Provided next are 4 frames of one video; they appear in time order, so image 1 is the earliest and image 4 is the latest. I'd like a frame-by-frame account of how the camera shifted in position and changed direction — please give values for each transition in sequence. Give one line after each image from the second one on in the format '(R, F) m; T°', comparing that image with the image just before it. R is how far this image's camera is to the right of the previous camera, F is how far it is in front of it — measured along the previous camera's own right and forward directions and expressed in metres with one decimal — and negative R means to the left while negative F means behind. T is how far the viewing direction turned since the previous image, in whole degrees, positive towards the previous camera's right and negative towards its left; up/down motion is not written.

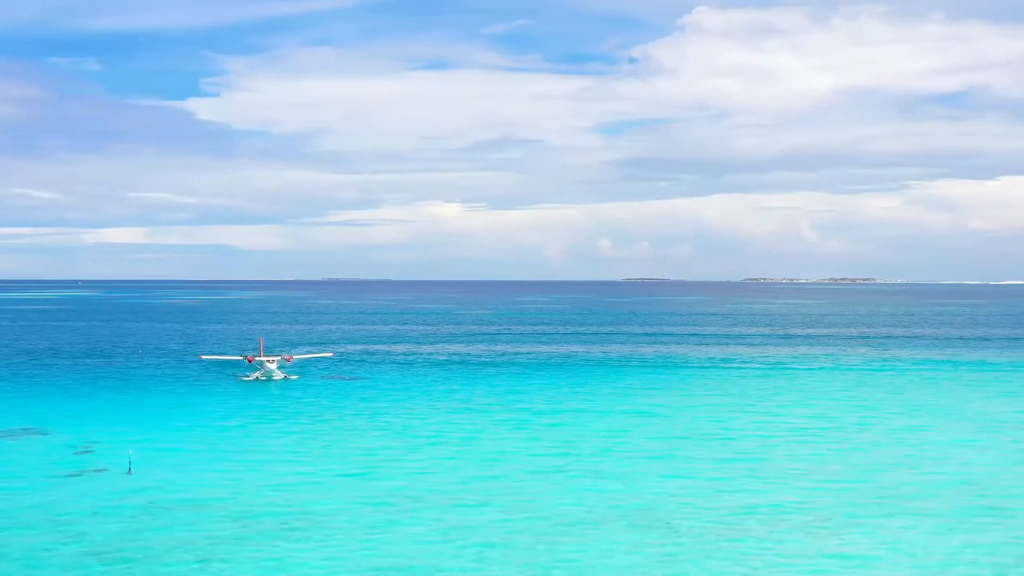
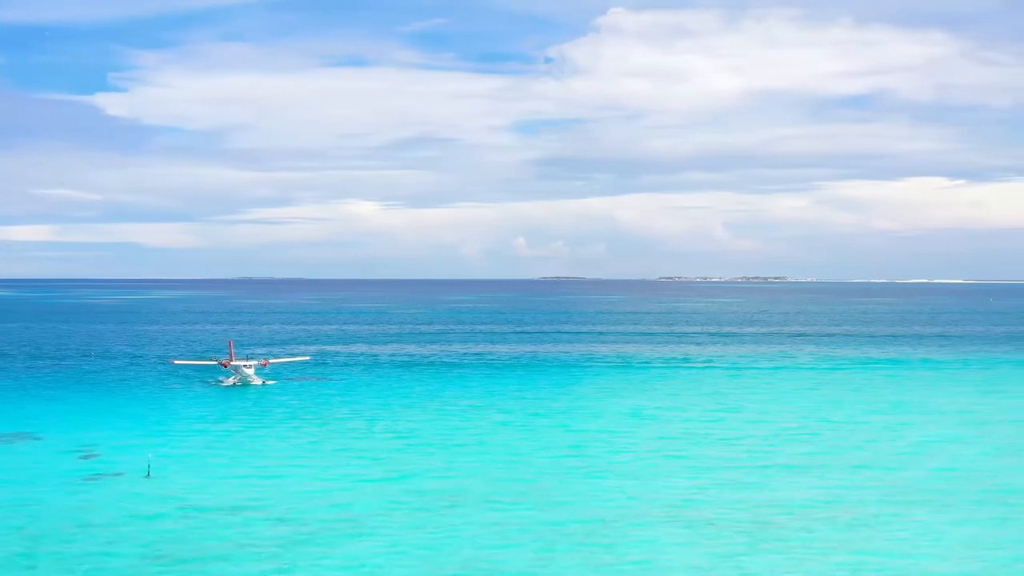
(-1.0, -1.7) m; +5°
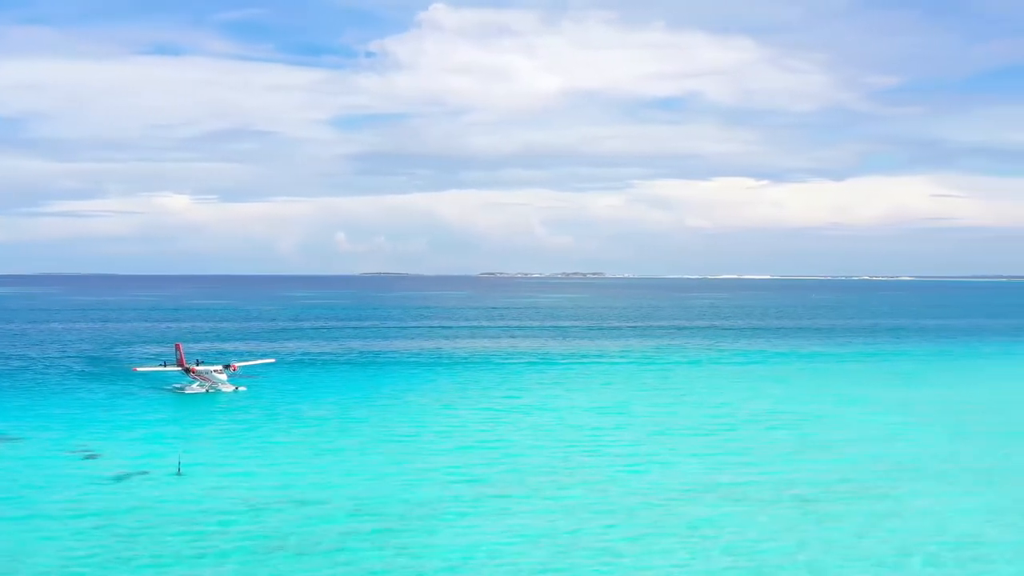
(-5.3, +1.1) m; +10°
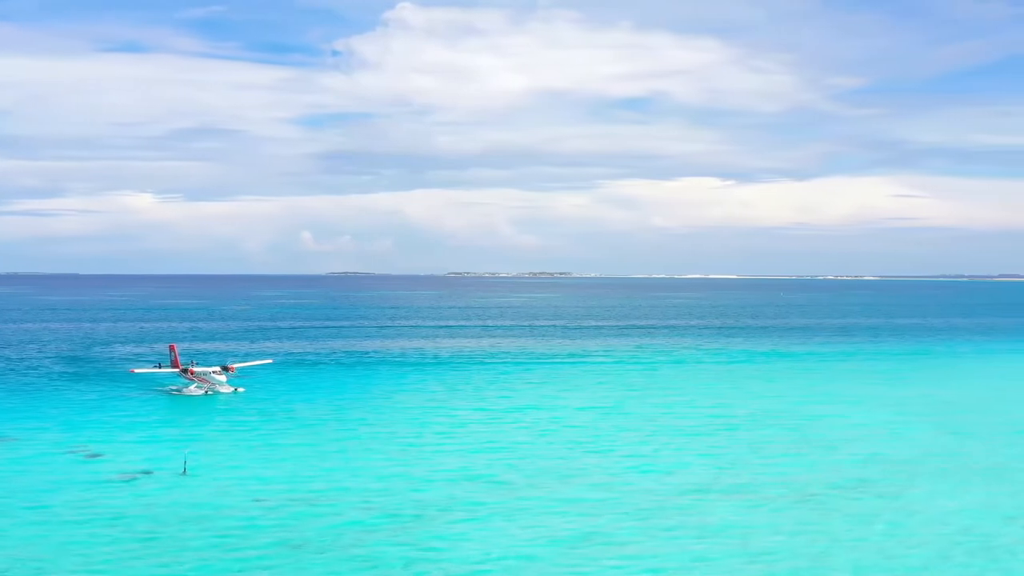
(+3.6, +0.5) m; -7°
